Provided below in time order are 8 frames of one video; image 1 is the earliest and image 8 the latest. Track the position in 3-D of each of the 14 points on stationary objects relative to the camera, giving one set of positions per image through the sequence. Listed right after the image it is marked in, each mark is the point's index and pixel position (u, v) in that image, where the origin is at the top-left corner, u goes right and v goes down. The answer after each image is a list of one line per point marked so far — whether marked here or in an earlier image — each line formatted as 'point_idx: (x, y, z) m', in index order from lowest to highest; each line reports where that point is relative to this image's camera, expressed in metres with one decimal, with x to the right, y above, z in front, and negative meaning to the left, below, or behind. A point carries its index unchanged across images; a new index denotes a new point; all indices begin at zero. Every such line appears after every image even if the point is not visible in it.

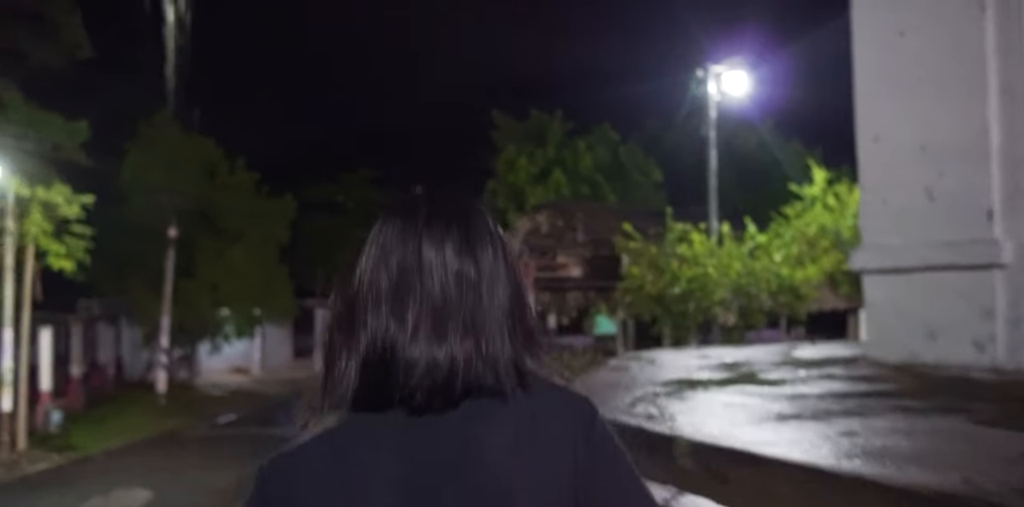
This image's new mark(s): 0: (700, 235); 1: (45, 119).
0: (+3.5, +0.3, +15.4) m
1: (-8.3, +2.4, +15.2) m
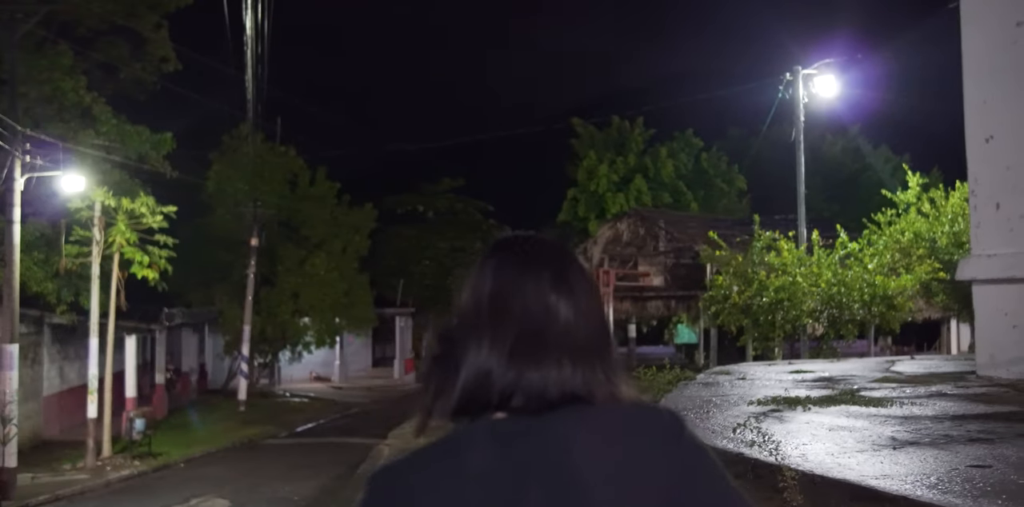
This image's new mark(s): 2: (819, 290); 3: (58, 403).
0: (+4.9, +0.1, +14.7) m
1: (-7.0, +2.3, +15.6) m
2: (+5.1, -0.7, +13.9) m
3: (-8.9, -2.9, +16.6) m
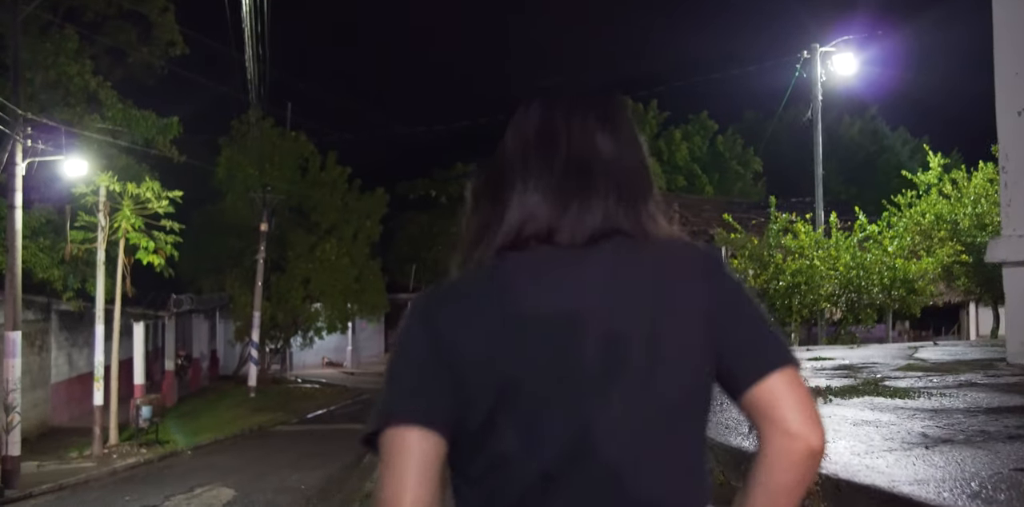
0: (+5.0, +0.4, +14.4) m
1: (-6.8, +2.5, +15.4) m
2: (+5.3, -0.4, +13.6) m
3: (-8.7, -2.7, +16.5) m
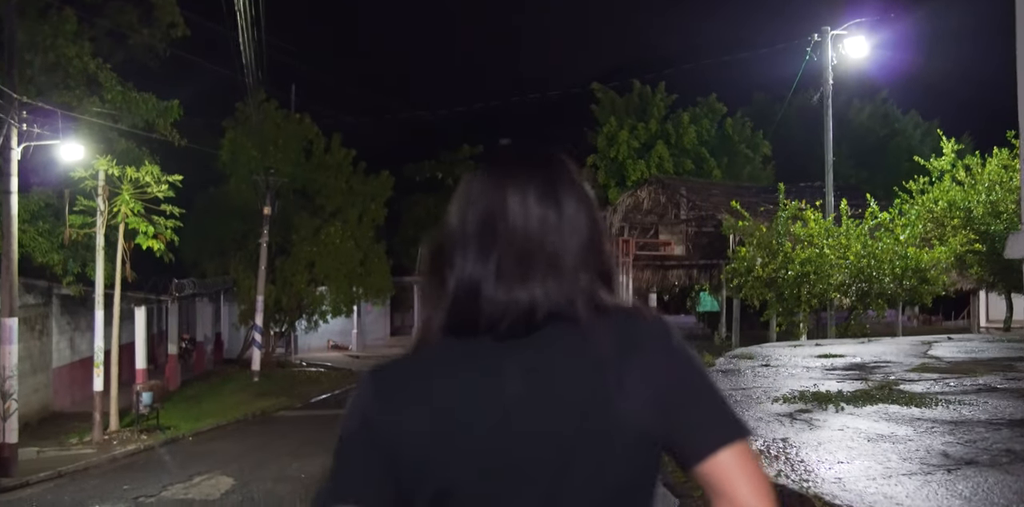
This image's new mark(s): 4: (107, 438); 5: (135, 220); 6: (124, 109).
0: (+5.1, +0.6, +14.1) m
1: (-6.7, +2.8, +15.2) m
2: (+5.4, -0.2, +13.3) m
3: (-8.6, -2.3, +16.5) m
4: (-6.3, -2.9, +13.2) m
5: (-6.0, +0.5, +13.6) m
6: (-6.8, +2.6, +15.1) m
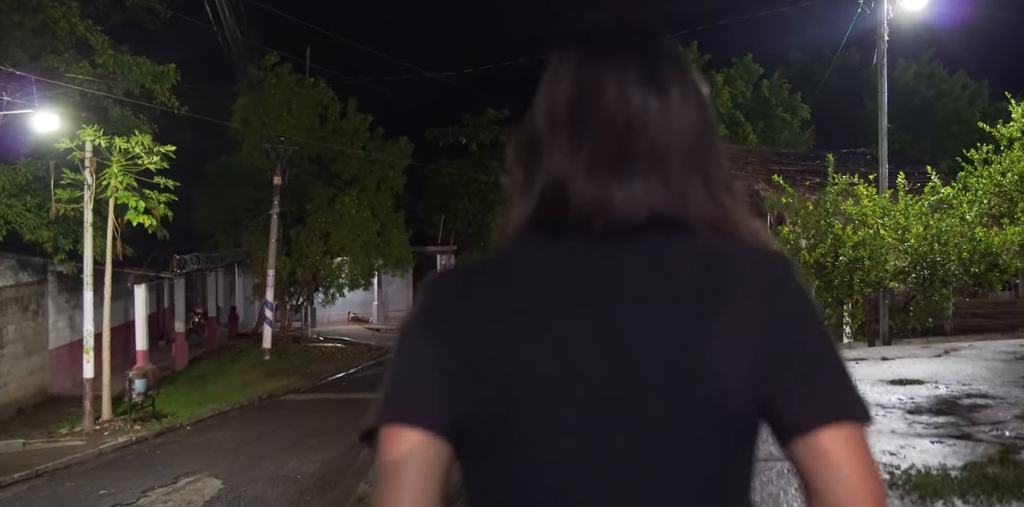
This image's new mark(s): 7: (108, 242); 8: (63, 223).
0: (+5.4, +1.0, +12.8) m
1: (-6.4, +3.2, +14.2) m
2: (+5.6, +0.1, +12.0) m
3: (-8.2, -1.9, +15.7) m
4: (-6.0, -2.5, +12.4) m
5: (-5.8, +0.9, +12.7) m
6: (-6.5, +3.0, +14.1) m
7: (-6.2, +0.2, +13.0) m
8: (-7.2, +0.5, +13.7) m
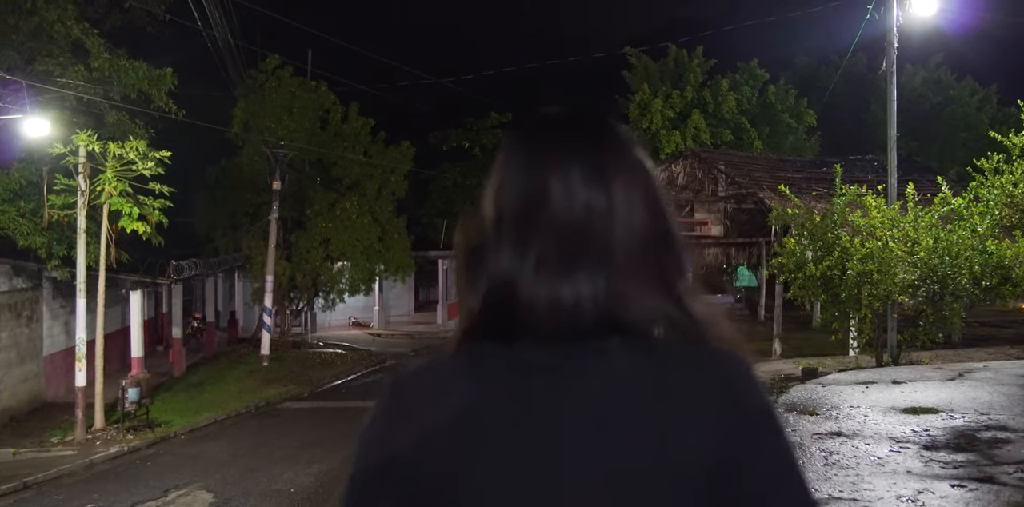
0: (+5.4, +0.8, +12.5) m
1: (-6.4, +3.1, +14.0) m
2: (+5.6, 0.0, +11.8) m
3: (-8.2, -2.0, +15.6) m
4: (-6.0, -2.6, +12.2) m
5: (-5.8, +0.8, +12.5) m
6: (-6.5, +2.9, +13.9) m
7: (-6.2, +0.1, +12.8) m
8: (-7.2, +0.4, +13.5) m
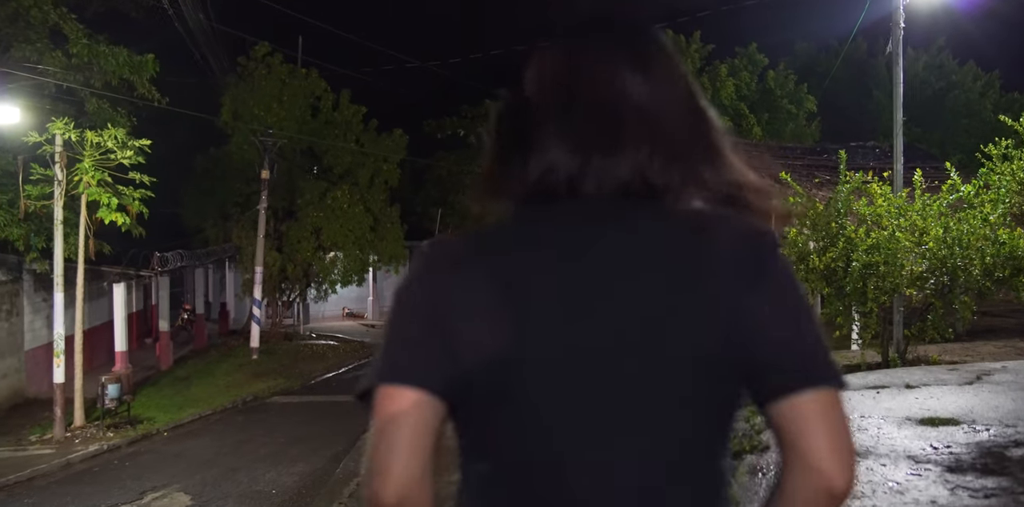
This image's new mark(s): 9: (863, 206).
0: (+5.3, +1.0, +12.1) m
1: (-6.5, +3.2, +13.5) m
2: (+5.5, +0.1, +11.4) m
3: (-8.3, -1.8, +15.2) m
4: (-6.2, -2.5, +11.8) m
5: (-5.9, +0.9, +12.1) m
6: (-6.7, +3.0, +13.5) m
7: (-6.3, +0.2, +12.4) m
8: (-7.3, +0.5, +13.1) m
9: (+4.9, +0.7, +12.0) m
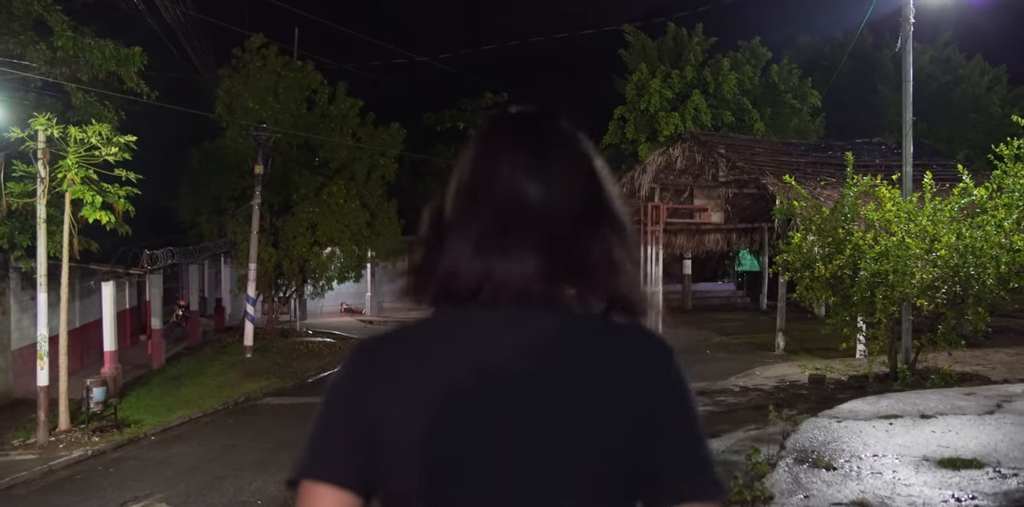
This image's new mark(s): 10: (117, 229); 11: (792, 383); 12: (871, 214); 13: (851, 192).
0: (+5.2, +1.0, +11.8) m
1: (-6.5, +3.3, +13.2) m
2: (+5.4, +0.1, +11.1) m
3: (-8.4, -1.8, +14.9) m
4: (-6.2, -2.5, +11.5) m
5: (-6.0, +0.9, +11.8) m
6: (-6.7, +3.0, +13.1) m
7: (-6.4, +0.2, +12.1) m
8: (-7.4, +0.5, +12.7) m
9: (+4.8, +0.7, +11.7) m
10: (-5.8, +0.4, +12.5) m
11: (+4.2, -1.9, +12.8) m
12: (+4.8, +0.6, +11.6) m
13: (+4.7, +1.0, +12.0) m
